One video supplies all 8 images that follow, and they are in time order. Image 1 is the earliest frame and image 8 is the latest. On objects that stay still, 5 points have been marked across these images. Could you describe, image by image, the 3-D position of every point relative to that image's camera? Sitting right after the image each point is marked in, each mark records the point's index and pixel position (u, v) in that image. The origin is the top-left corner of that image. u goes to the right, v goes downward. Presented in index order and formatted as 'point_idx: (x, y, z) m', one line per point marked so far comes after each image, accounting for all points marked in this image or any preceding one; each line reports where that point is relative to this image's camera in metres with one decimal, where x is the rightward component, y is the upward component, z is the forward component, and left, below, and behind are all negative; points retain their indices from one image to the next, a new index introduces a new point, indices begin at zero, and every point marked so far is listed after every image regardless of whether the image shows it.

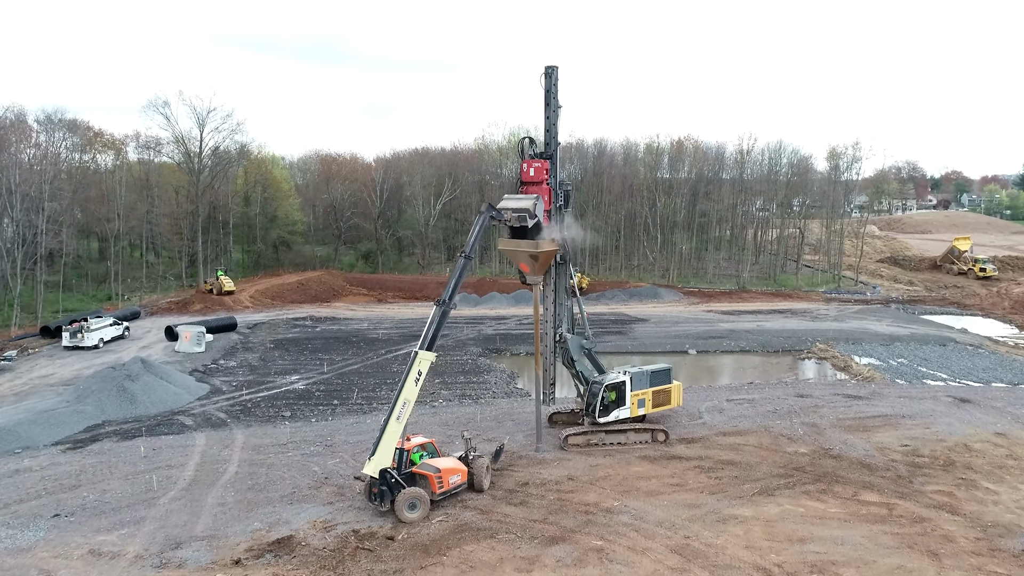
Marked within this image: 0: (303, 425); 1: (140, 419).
0: (-4.4, -2.9, +15.9) m
1: (-8.1, -2.9, +16.6) m
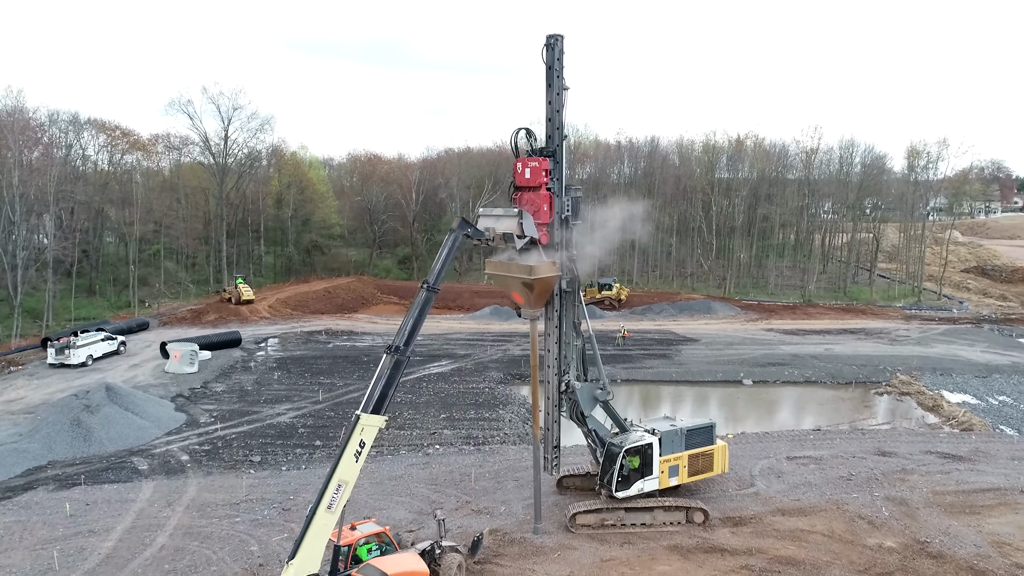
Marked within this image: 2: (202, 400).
0: (-4.3, -3.3, +13.3) m
1: (-7.9, -3.2, +14.3) m
2: (-7.6, -2.8, +18.7) m
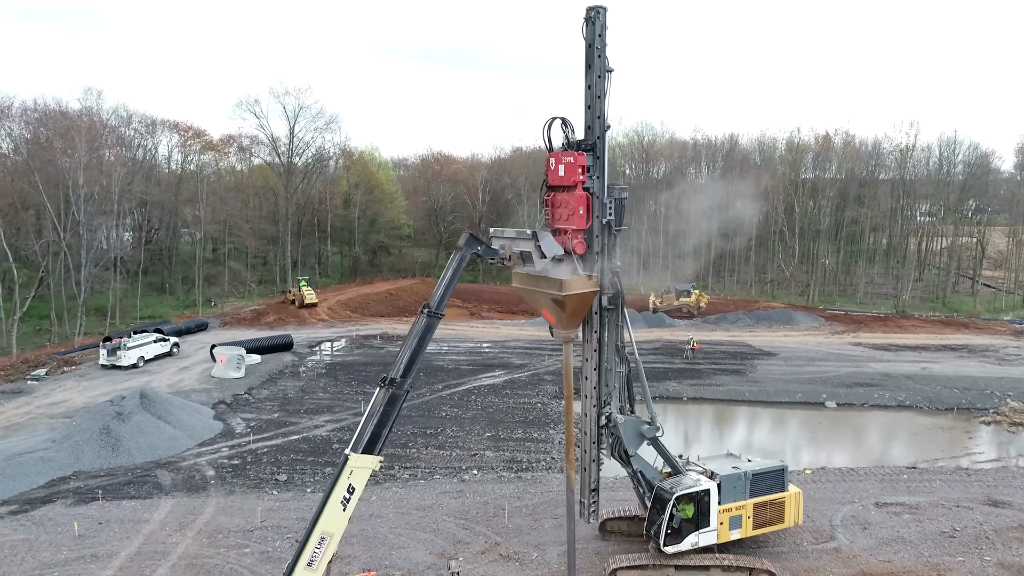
0: (-3.6, -3.4, +12.3) m
1: (-7.1, -3.3, +13.6) m
2: (-6.3, -2.8, +18.0) m
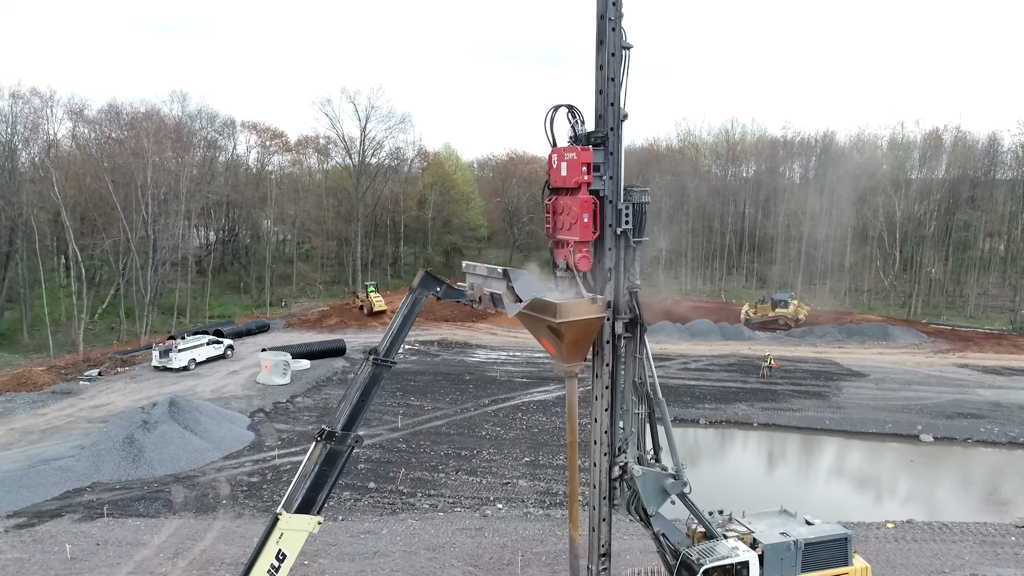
0: (-3.2, -3.6, +11.4) m
1: (-6.5, -3.4, +13.1) m
2: (-5.3, -2.9, +17.3) m
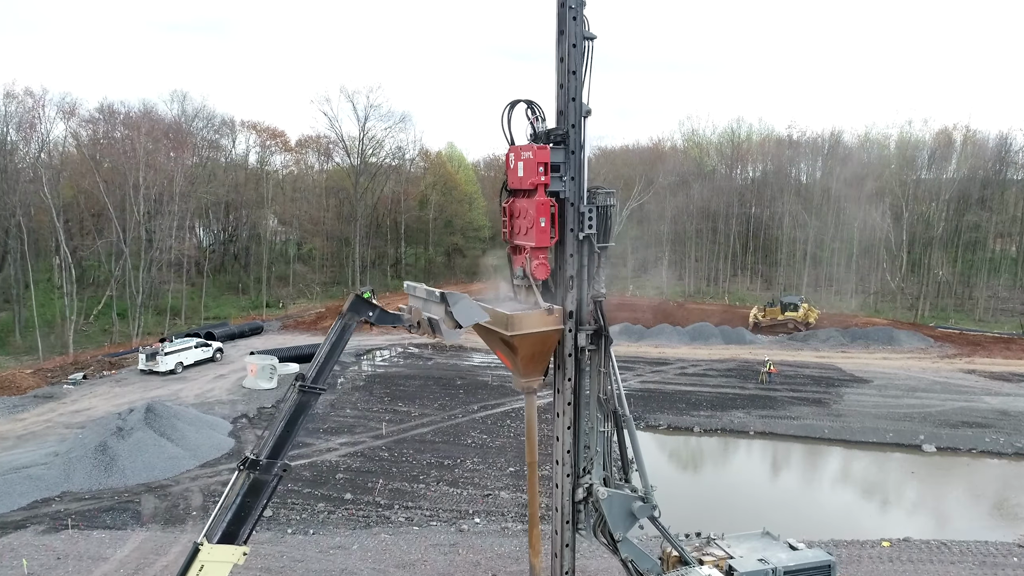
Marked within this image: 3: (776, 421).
0: (-3.5, -3.6, +10.9) m
1: (-6.8, -3.5, +12.7) m
2: (-5.5, -3.0, +16.9) m
3: (+6.0, -3.0, +17.2) m
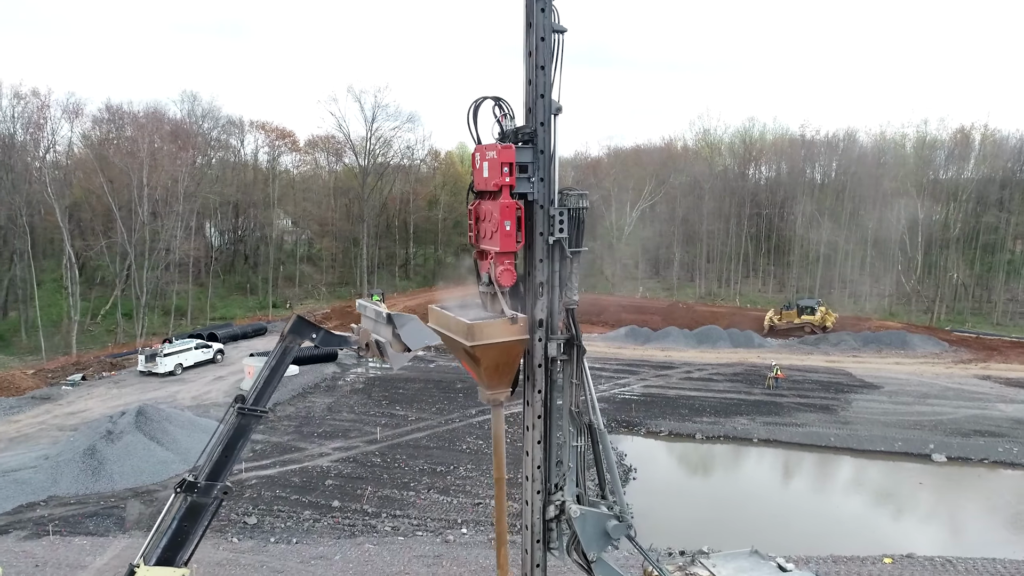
0: (-3.7, -3.7, +10.7) m
1: (-7.0, -3.5, +12.5) m
2: (-5.6, -3.0, +16.7) m
3: (+5.9, -3.1, +16.7) m
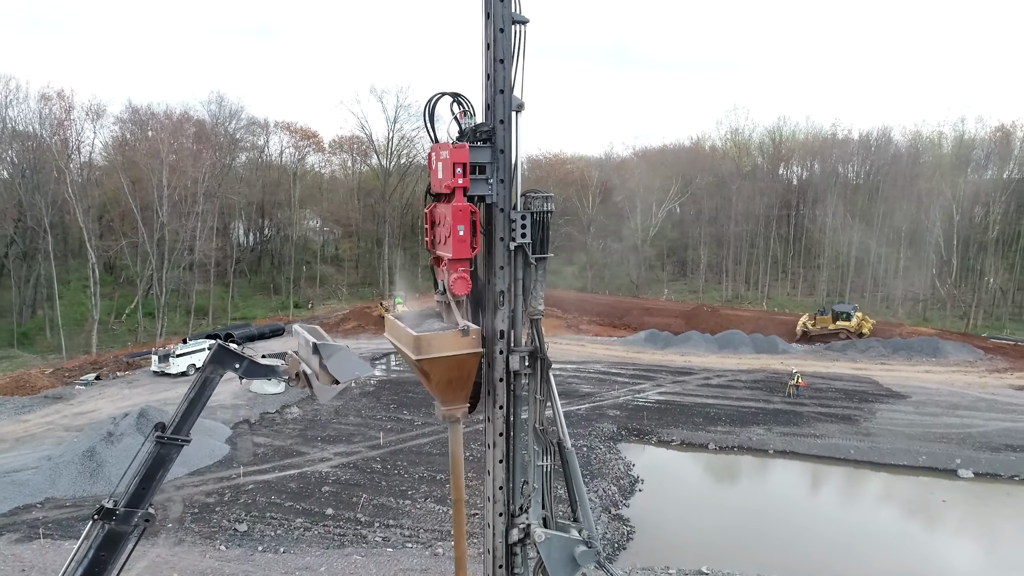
0: (-3.8, -3.7, +10.5) m
1: (-7.0, -3.5, +12.4) m
2: (-5.4, -3.1, +16.5) m
3: (+6.1, -3.2, +16.1) m
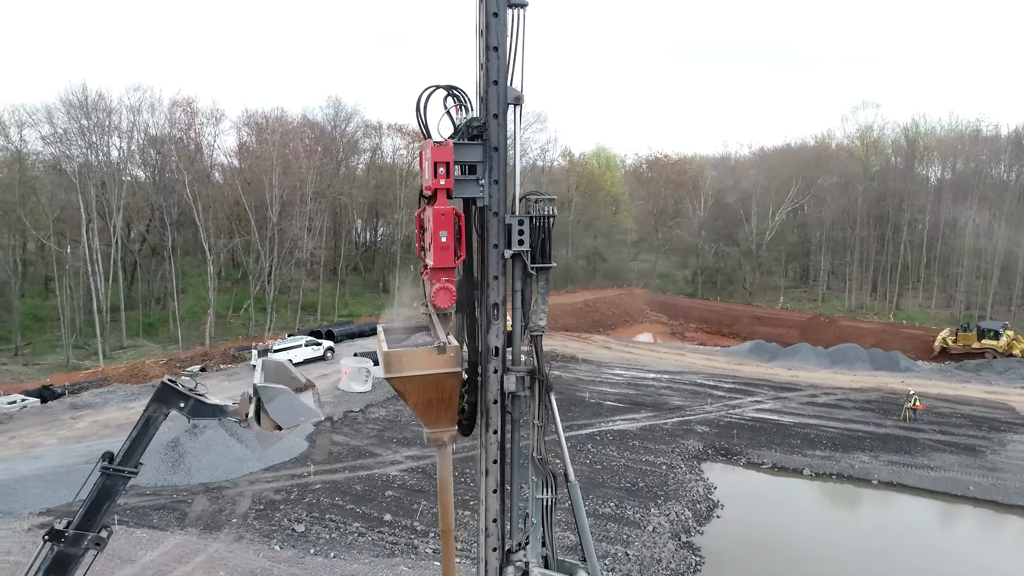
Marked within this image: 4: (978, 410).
0: (-3.1, -3.7, +10.4) m
1: (-6.0, -3.5, +12.9) m
2: (-3.7, -3.1, +16.7) m
3: (+7.5, -3.4, +14.4) m
4: (+11.0, -2.8, +18.0) m
